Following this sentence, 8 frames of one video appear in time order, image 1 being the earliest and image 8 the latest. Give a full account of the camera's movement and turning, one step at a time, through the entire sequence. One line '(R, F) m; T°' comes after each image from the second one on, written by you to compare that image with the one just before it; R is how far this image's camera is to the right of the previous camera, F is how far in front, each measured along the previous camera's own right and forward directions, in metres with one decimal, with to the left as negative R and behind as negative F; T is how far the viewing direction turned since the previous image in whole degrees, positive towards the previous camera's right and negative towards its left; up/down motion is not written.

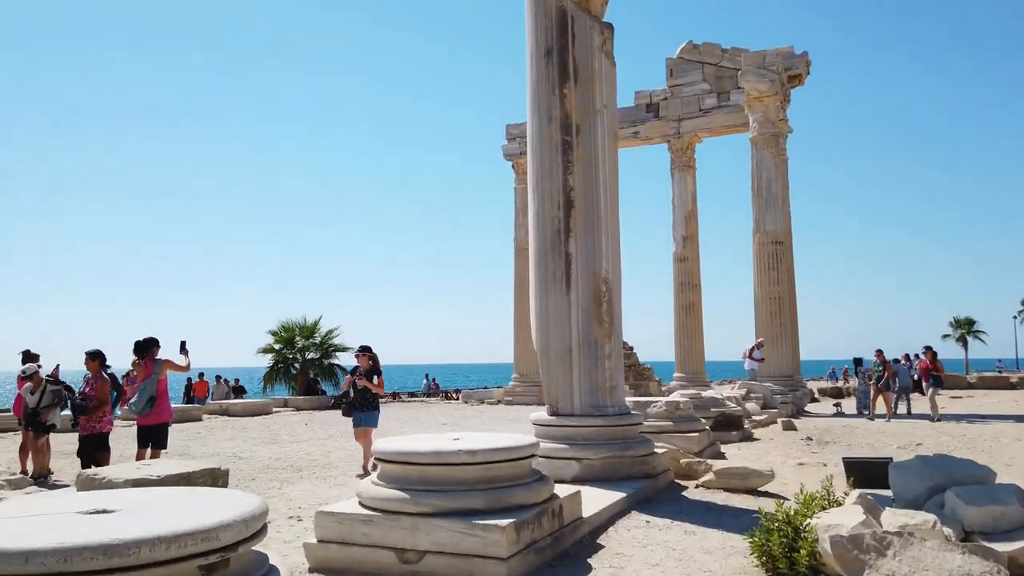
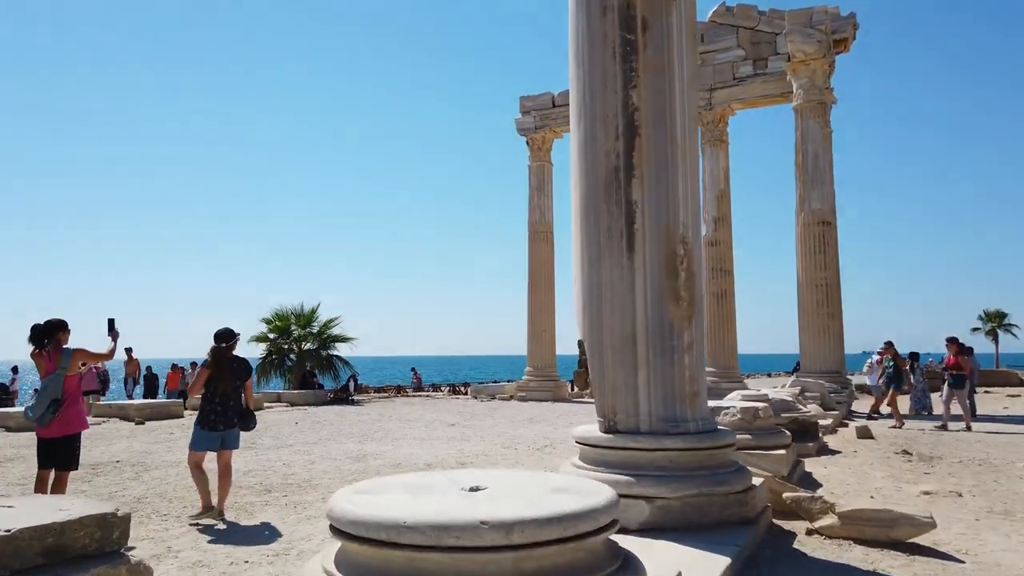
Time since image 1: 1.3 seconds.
(-0.2, +2.4) m; -1°
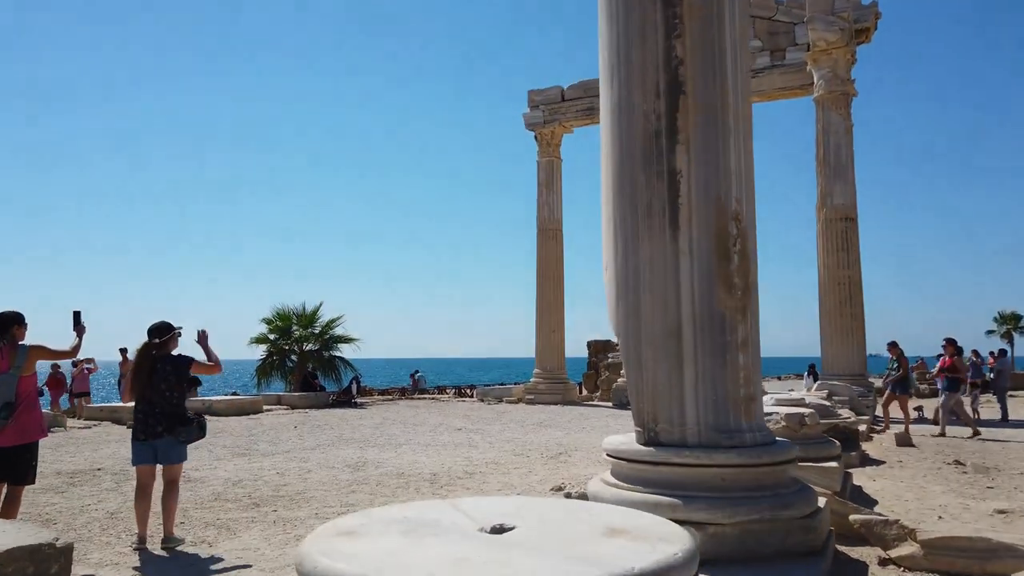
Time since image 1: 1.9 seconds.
(-0.1, +0.8) m; 0°
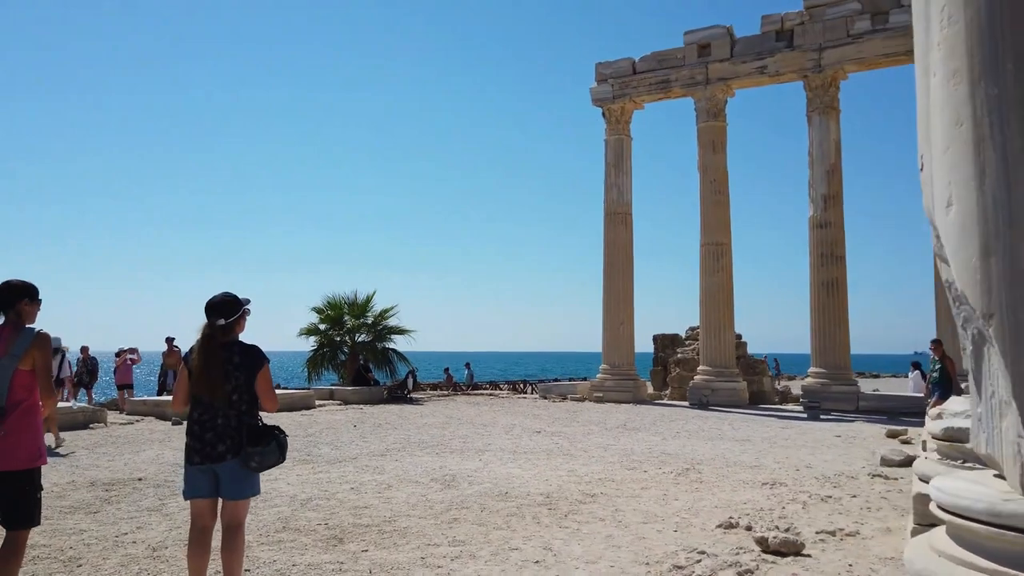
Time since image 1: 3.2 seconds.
(-0.9, +1.9) m; -3°
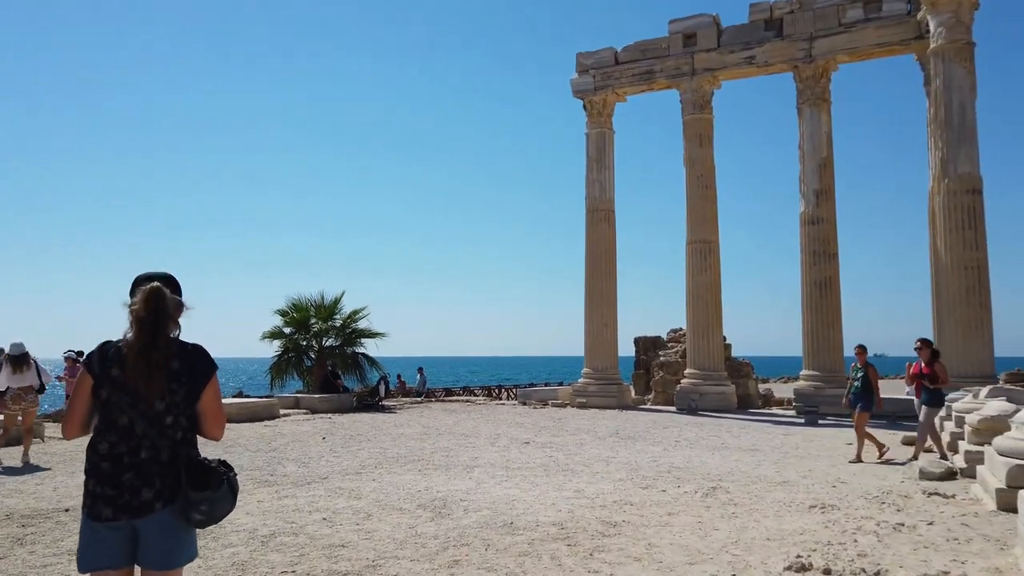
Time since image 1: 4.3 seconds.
(-0.3, +1.3) m; +2°
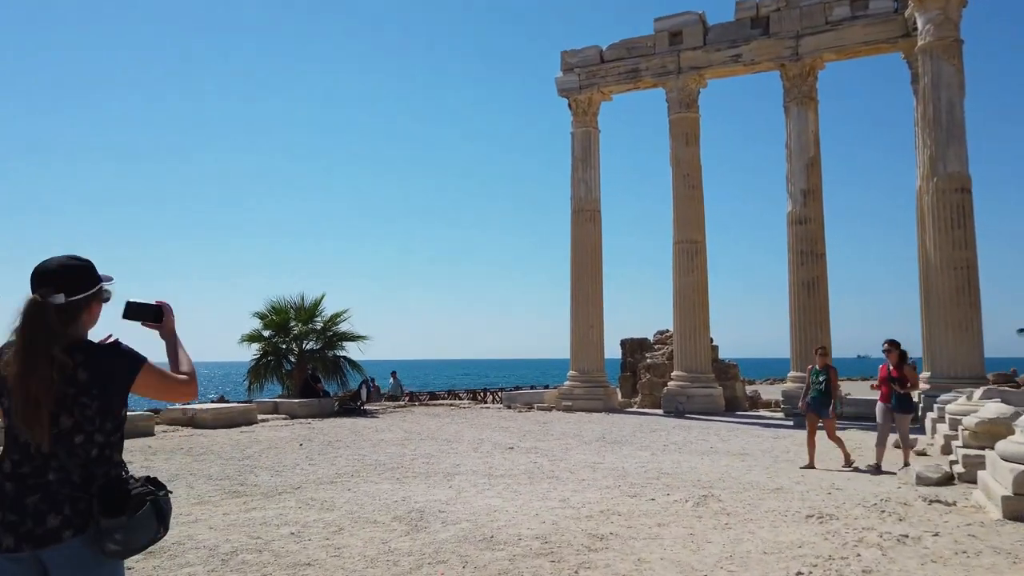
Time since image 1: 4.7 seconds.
(+0.1, +0.4) m; +1°
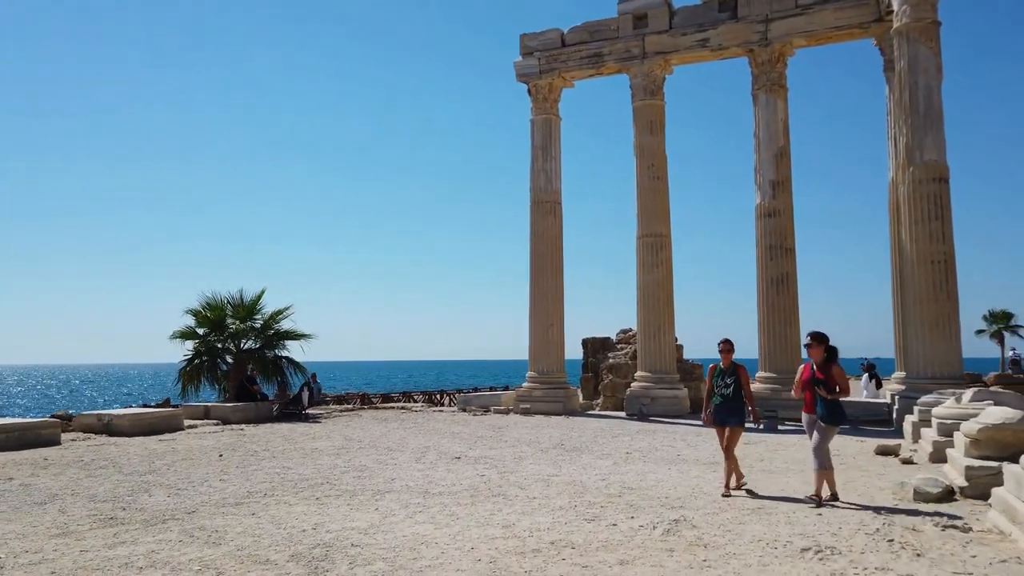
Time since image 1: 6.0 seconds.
(+0.2, +1.3) m; +3°
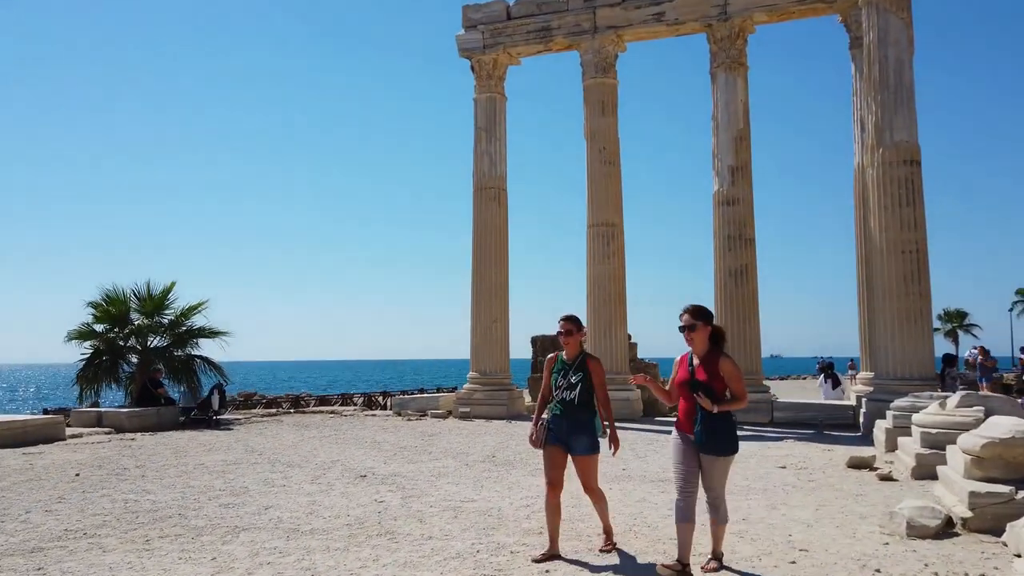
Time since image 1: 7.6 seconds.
(+0.6, +1.7) m; +3°
